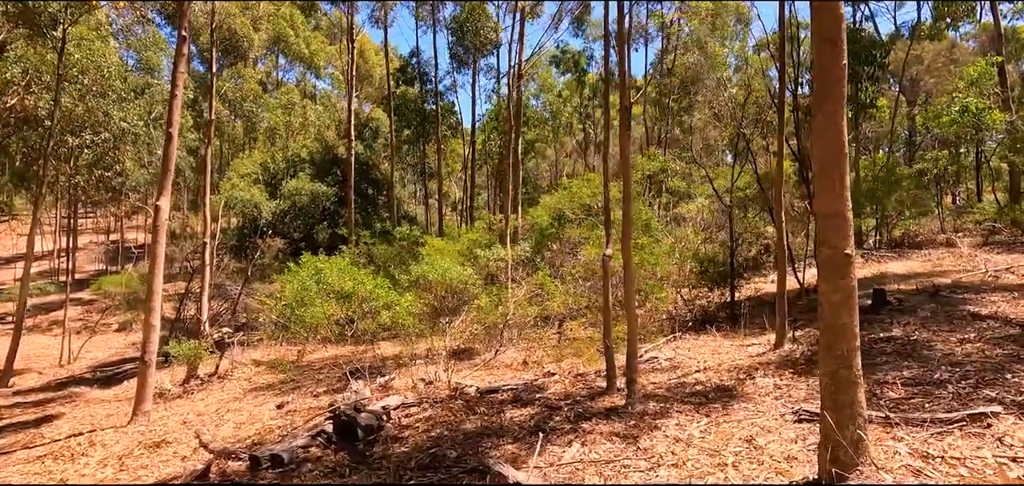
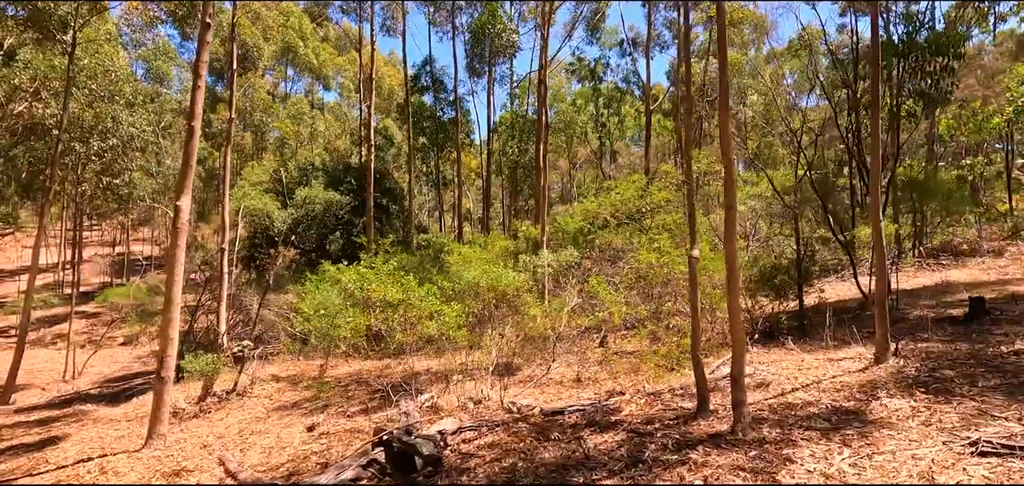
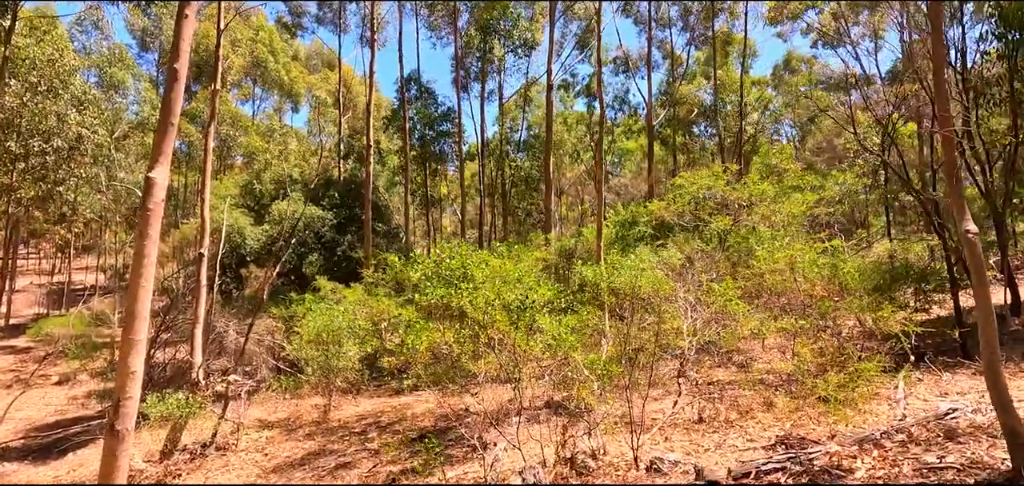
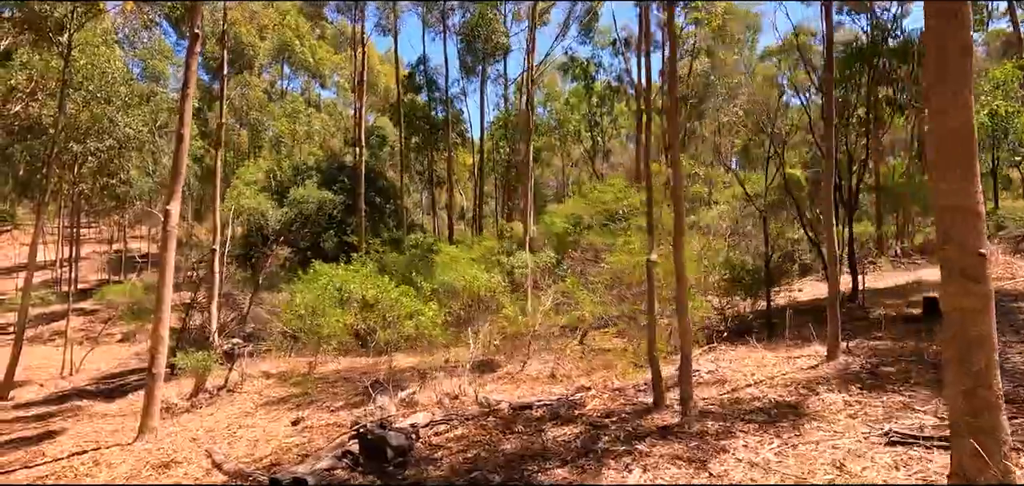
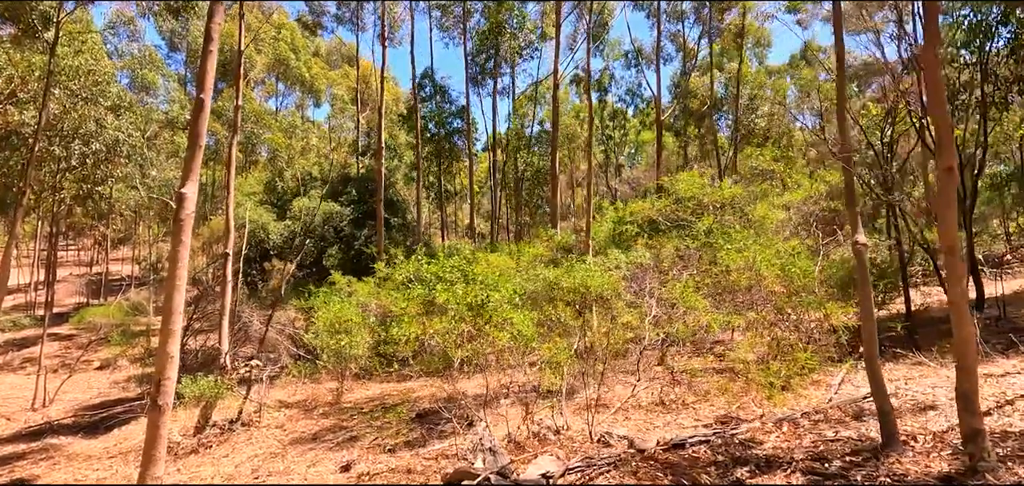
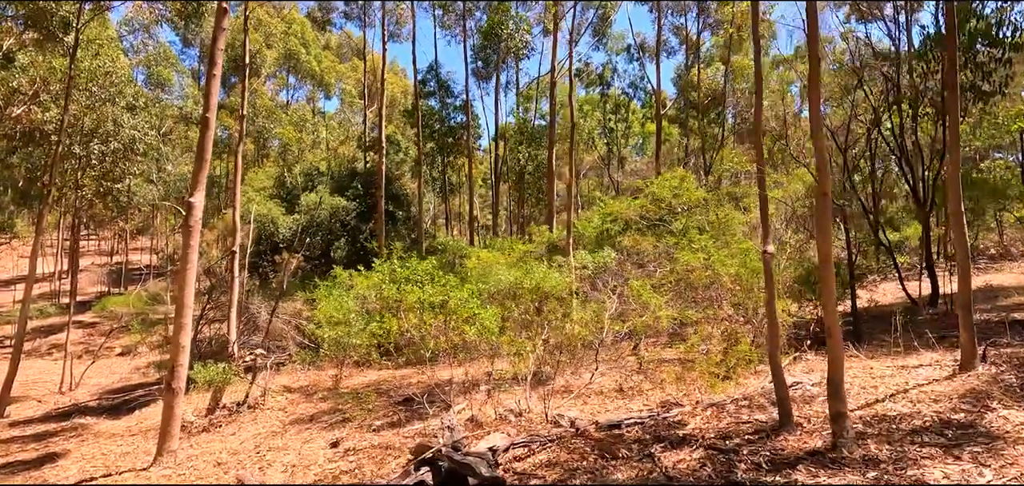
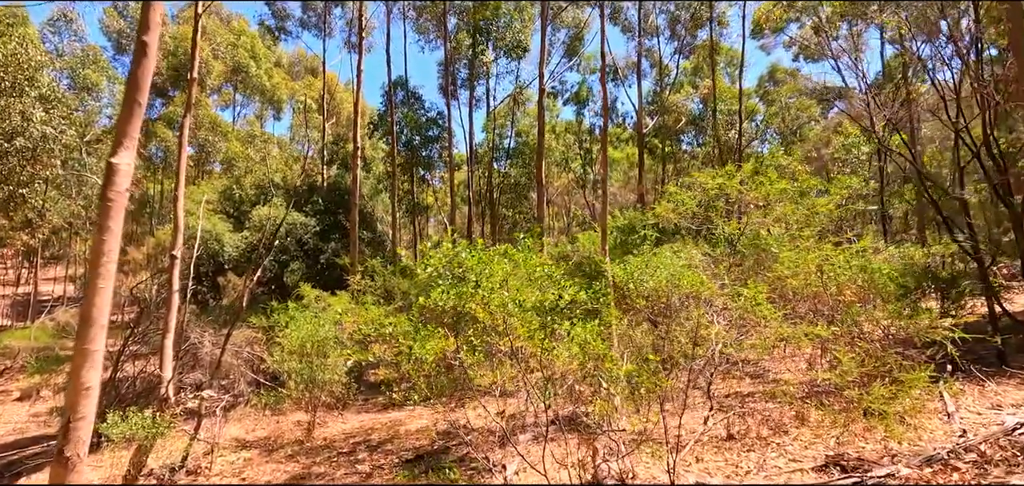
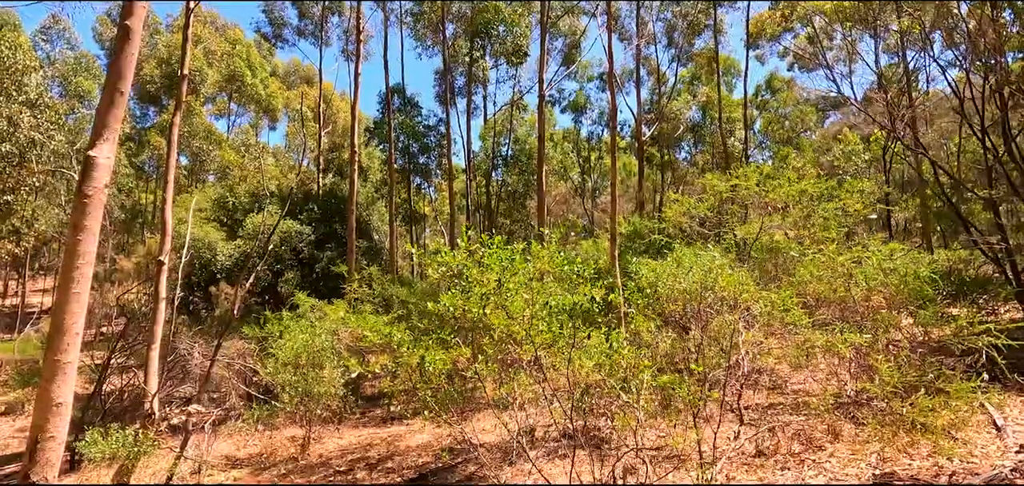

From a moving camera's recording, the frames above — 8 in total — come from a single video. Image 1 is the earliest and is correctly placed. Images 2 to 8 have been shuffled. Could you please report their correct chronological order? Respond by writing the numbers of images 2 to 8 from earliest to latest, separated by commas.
4, 2, 6, 5, 3, 7, 8
